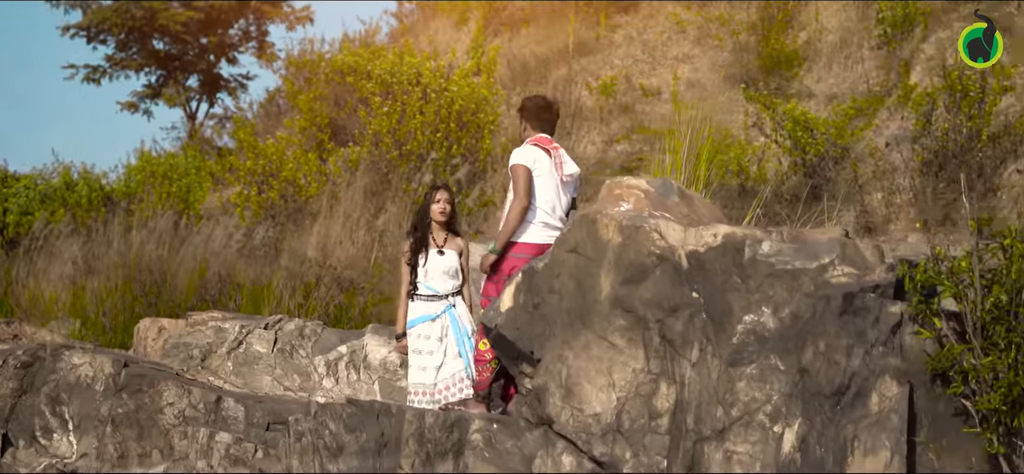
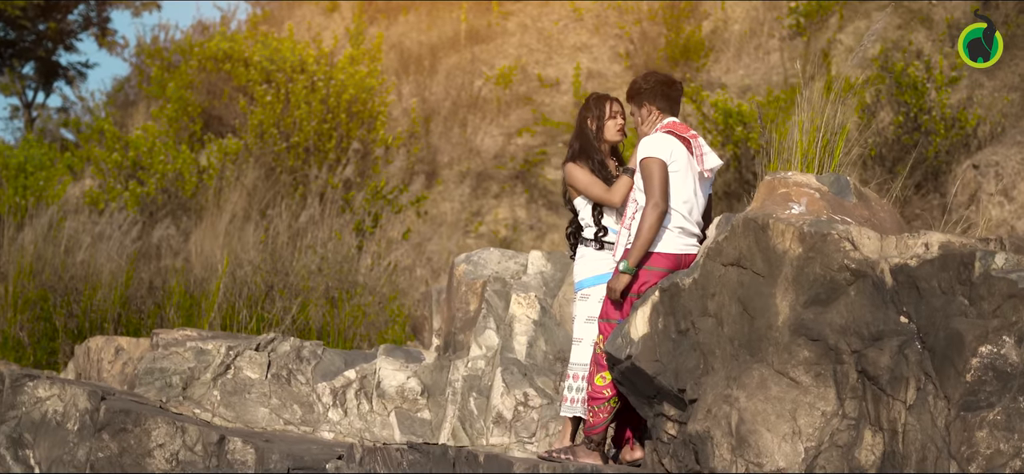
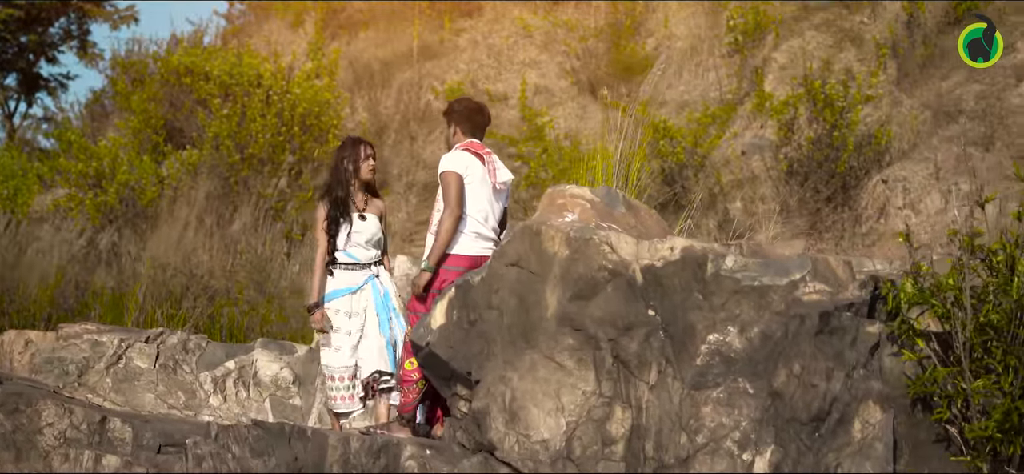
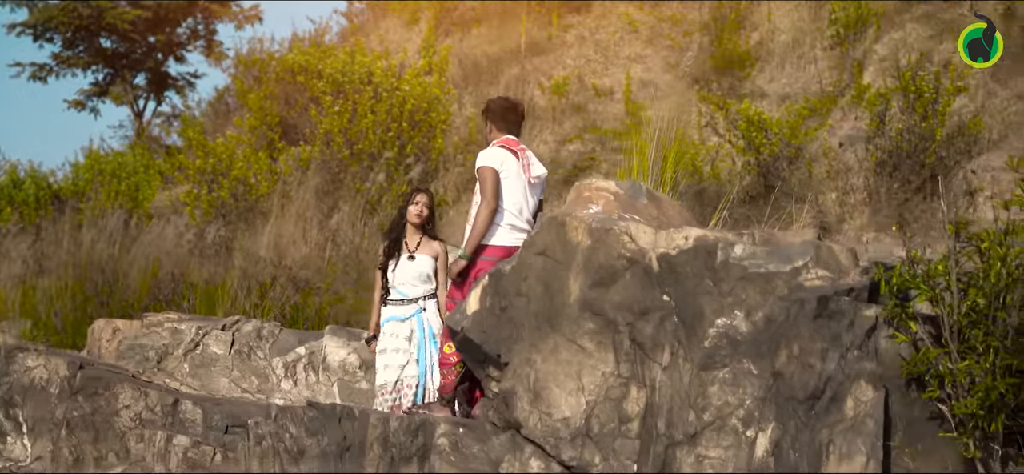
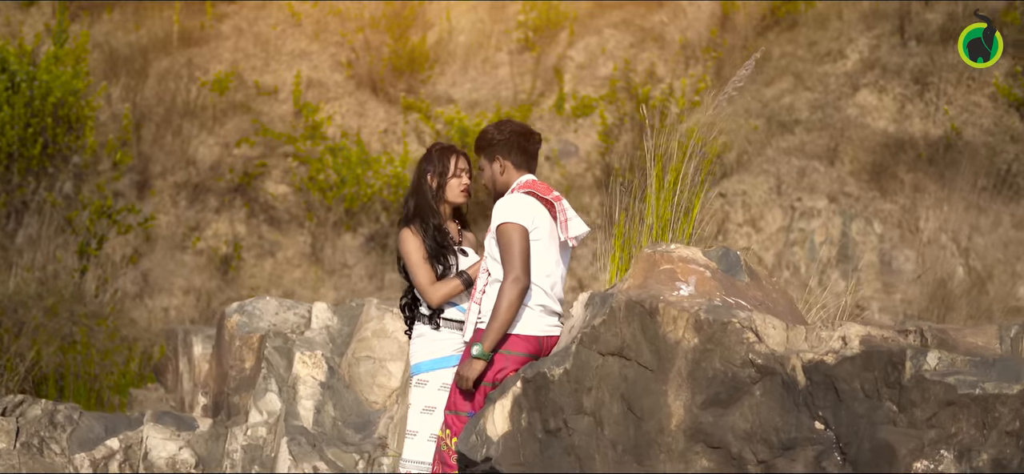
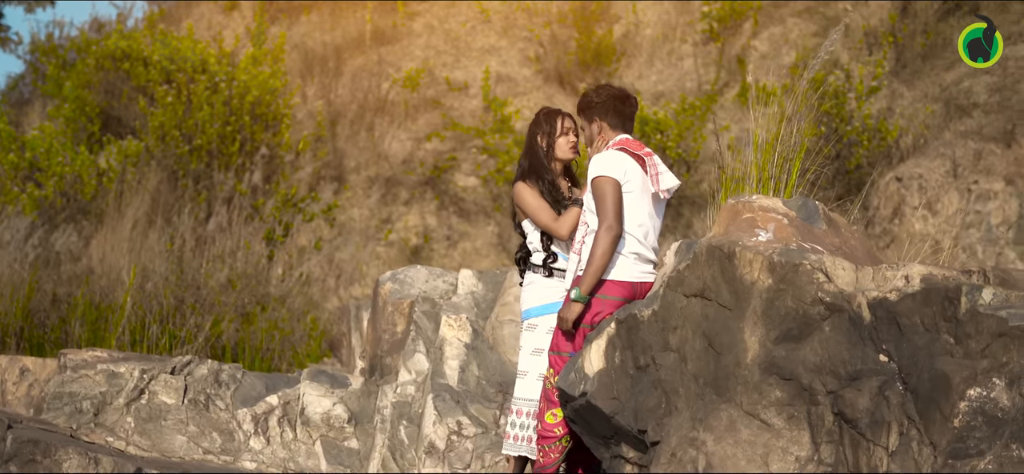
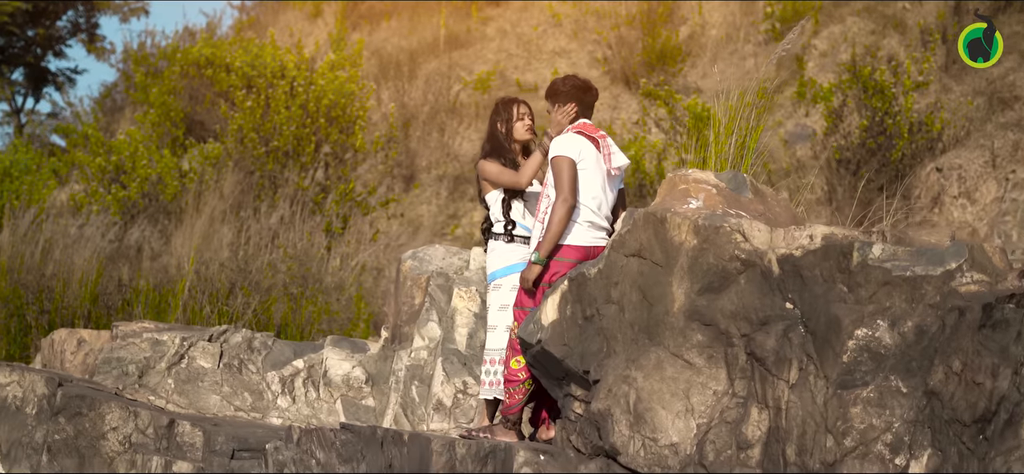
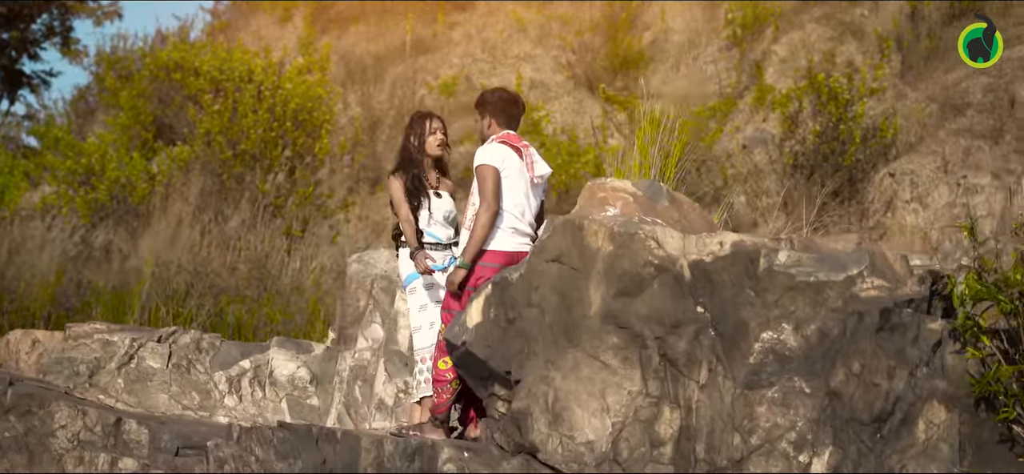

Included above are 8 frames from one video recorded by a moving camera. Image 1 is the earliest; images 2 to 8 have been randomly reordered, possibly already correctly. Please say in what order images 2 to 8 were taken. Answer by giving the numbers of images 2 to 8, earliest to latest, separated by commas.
4, 3, 8, 7, 2, 6, 5
